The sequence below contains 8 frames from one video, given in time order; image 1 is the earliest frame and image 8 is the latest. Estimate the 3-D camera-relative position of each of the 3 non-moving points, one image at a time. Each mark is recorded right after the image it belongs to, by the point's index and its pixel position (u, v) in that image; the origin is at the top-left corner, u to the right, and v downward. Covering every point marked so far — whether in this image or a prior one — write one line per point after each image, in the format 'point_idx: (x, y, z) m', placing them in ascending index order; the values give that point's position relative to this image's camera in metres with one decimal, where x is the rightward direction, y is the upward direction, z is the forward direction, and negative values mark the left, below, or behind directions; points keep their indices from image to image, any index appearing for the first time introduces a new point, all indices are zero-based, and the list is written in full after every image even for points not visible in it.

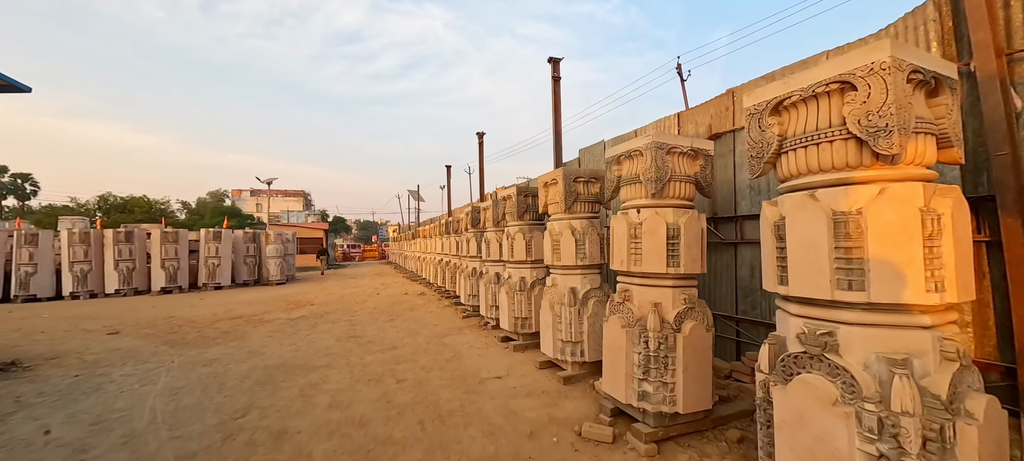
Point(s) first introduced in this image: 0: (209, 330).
0: (-4.8, -1.5, +5.8) m
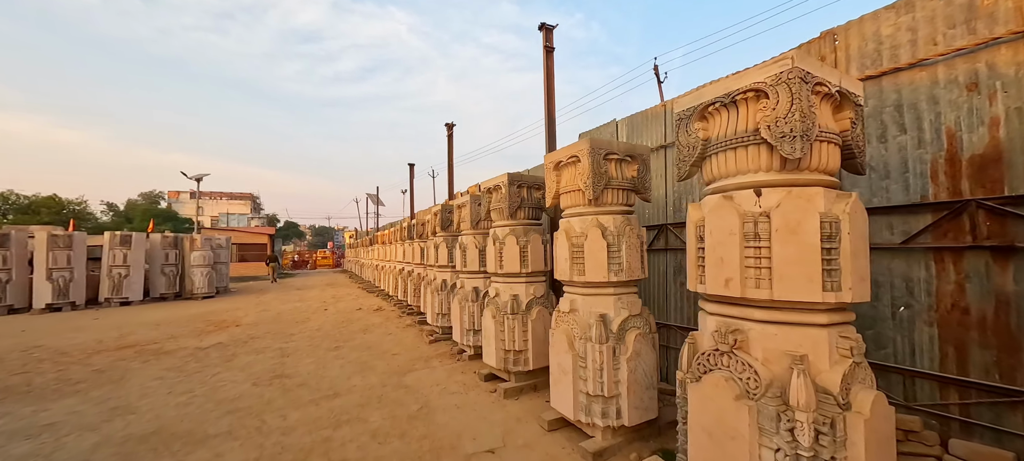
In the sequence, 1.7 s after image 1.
0: (-5.1, -1.5, +4.2) m
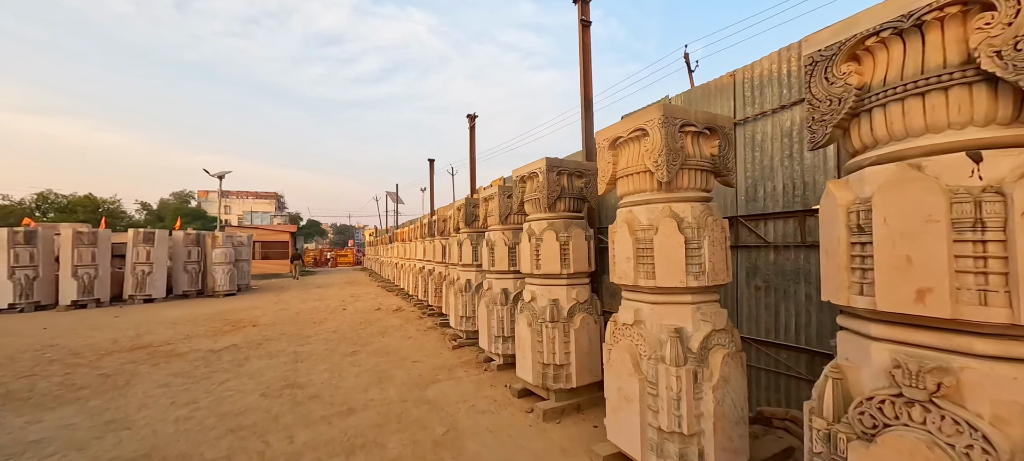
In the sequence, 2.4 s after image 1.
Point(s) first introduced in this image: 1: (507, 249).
0: (-4.7, -1.5, +4.0) m
1: (0.0, -0.2, +3.6) m
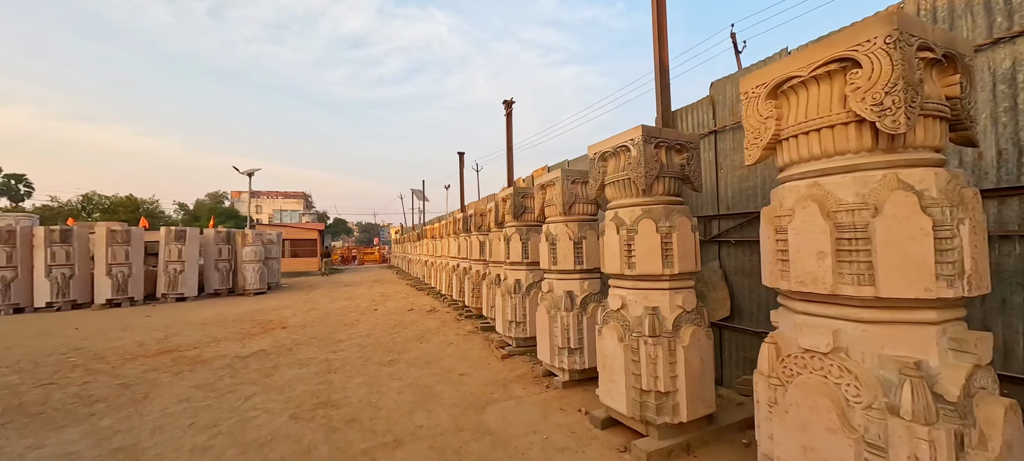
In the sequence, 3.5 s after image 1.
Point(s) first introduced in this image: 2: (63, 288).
0: (-4.1, -1.4, +3.7) m
1: (+0.5, -0.1, +3.0) m
2: (-9.8, -1.3, +7.9) m
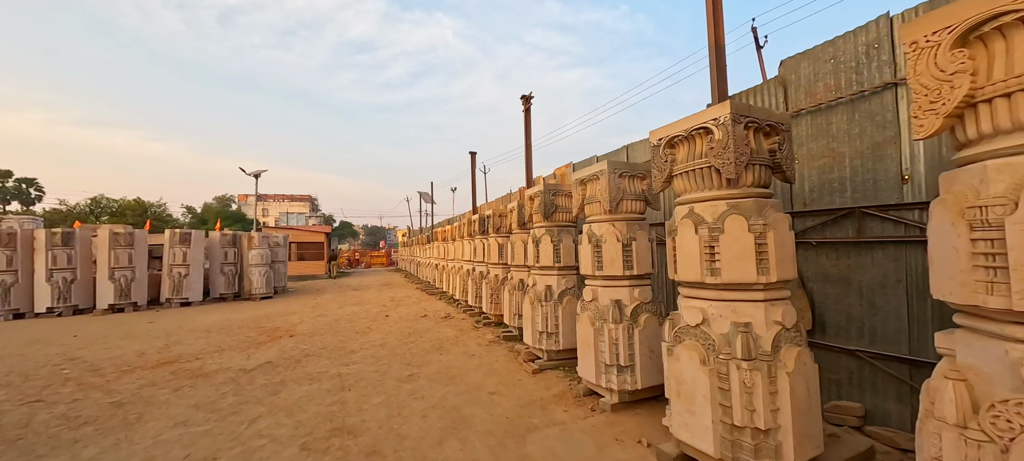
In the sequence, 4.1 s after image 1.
0: (-3.8, -1.5, +3.4) m
1: (+0.8, -0.1, +2.6) m
2: (-9.5, -1.3, +7.7) m
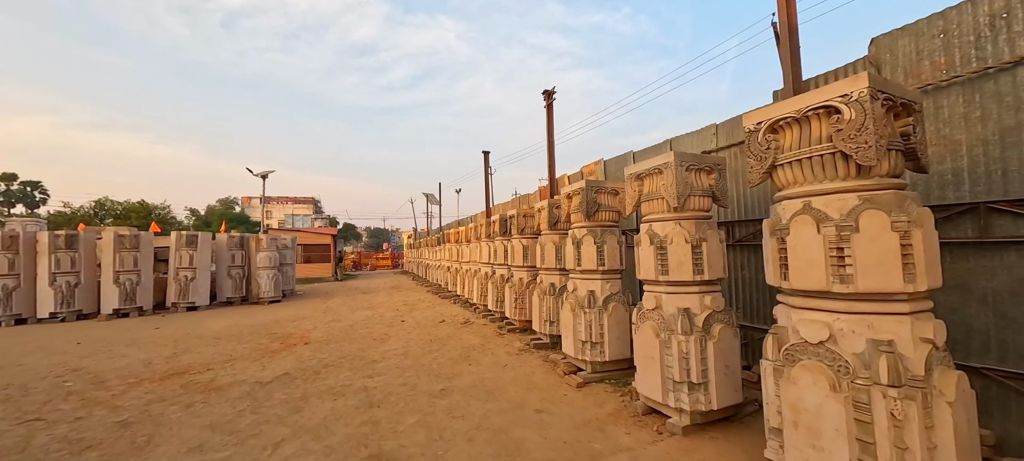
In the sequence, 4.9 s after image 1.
0: (-3.5, -1.5, +3.1) m
1: (+1.1, -0.1, +2.3) m
2: (-9.1, -1.4, +7.4) m
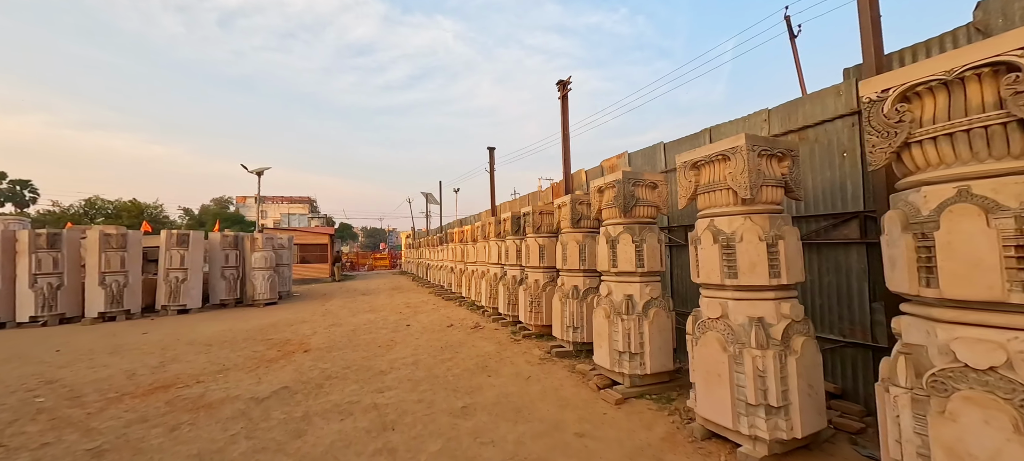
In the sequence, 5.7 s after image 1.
0: (-3.2, -1.4, +2.7) m
1: (+1.4, -0.1, +2.0) m
2: (-8.9, -1.3, +7.0) m
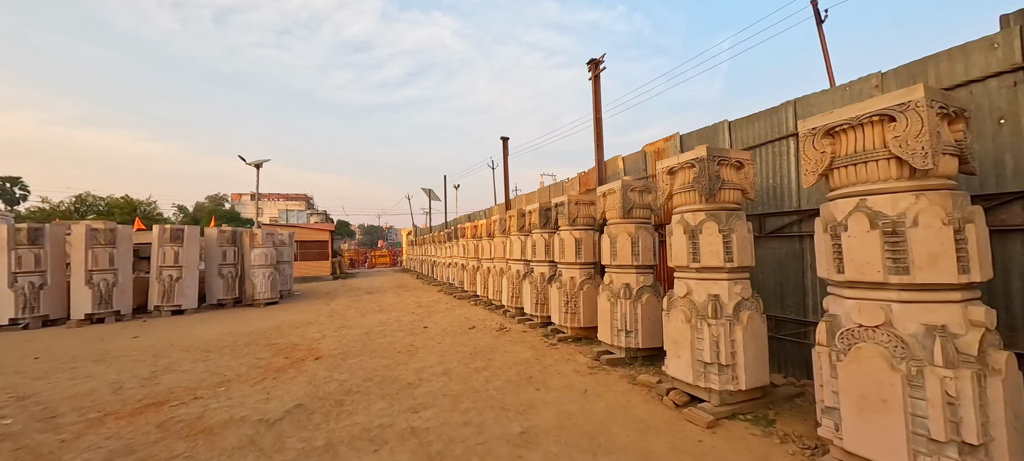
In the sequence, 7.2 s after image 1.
0: (-2.8, -1.4, +2.2) m
1: (+1.8, 0.0, +1.5) m
2: (-8.5, -1.2, +6.4) m
